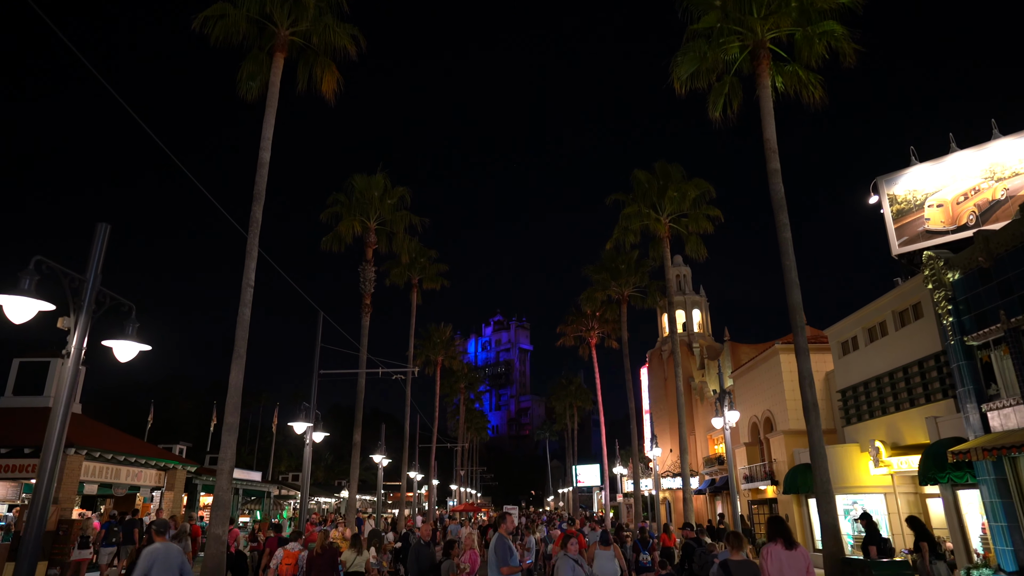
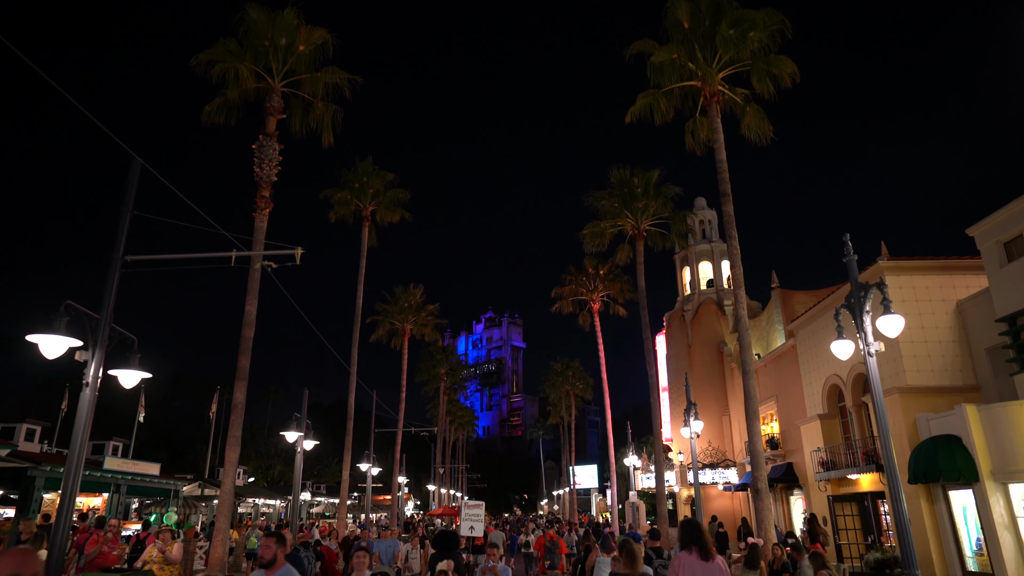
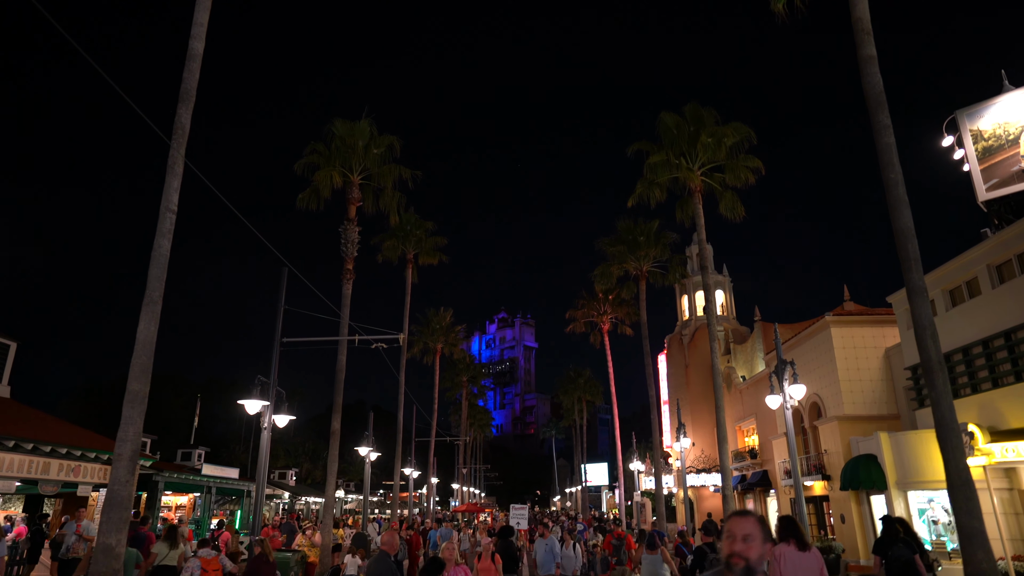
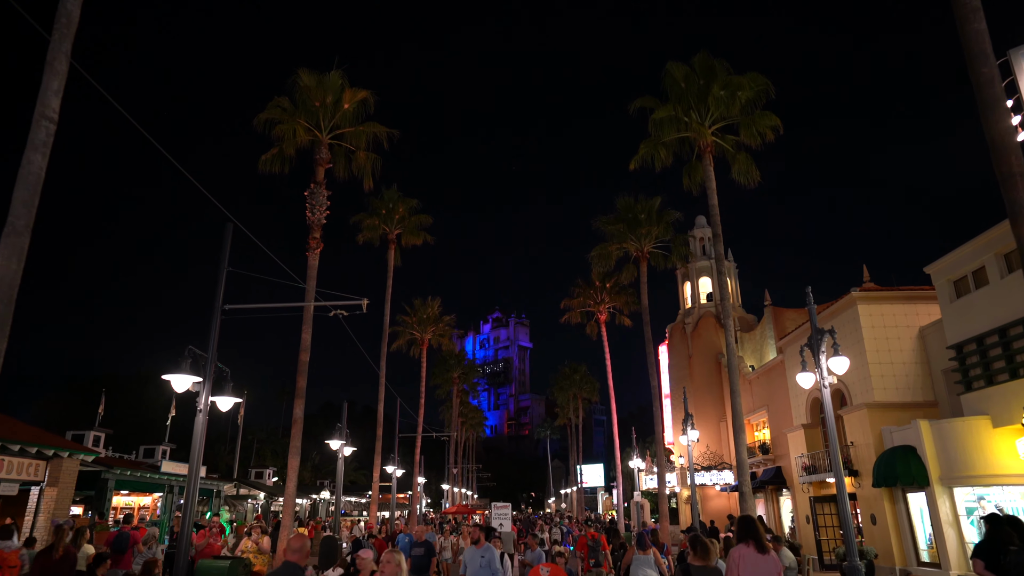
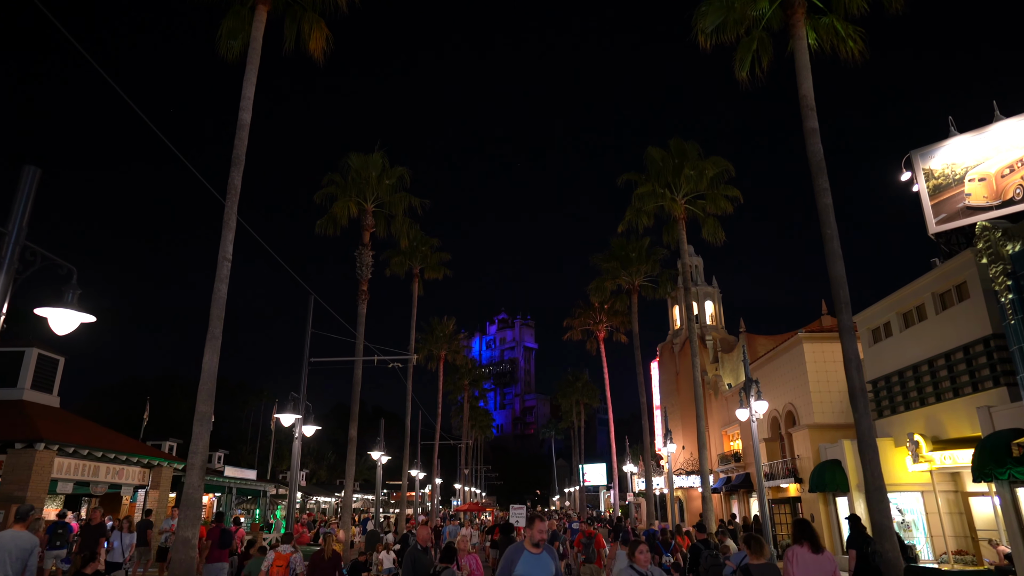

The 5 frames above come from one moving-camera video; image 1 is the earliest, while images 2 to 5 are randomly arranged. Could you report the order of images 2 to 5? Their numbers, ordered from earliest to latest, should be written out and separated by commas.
5, 3, 4, 2
